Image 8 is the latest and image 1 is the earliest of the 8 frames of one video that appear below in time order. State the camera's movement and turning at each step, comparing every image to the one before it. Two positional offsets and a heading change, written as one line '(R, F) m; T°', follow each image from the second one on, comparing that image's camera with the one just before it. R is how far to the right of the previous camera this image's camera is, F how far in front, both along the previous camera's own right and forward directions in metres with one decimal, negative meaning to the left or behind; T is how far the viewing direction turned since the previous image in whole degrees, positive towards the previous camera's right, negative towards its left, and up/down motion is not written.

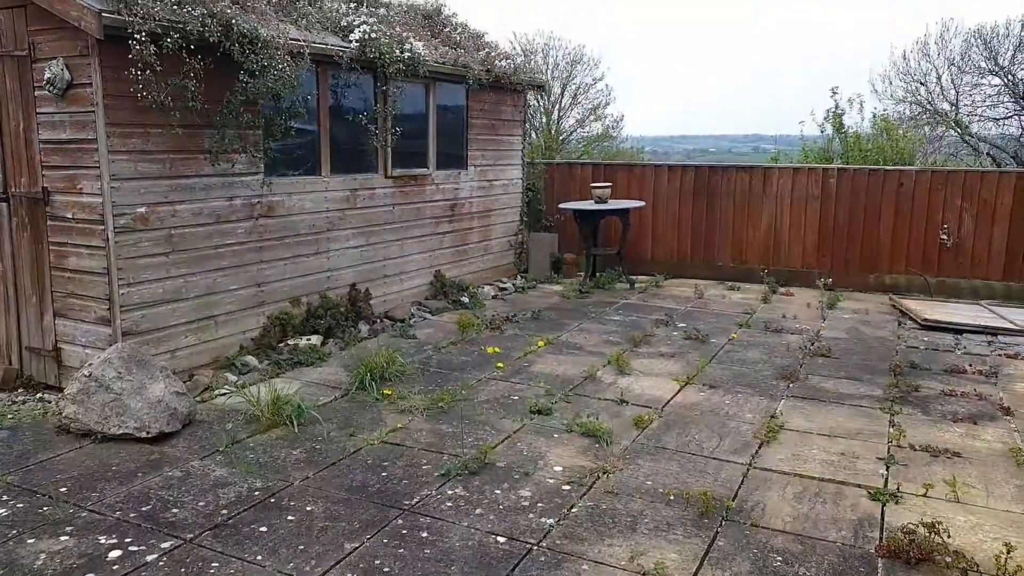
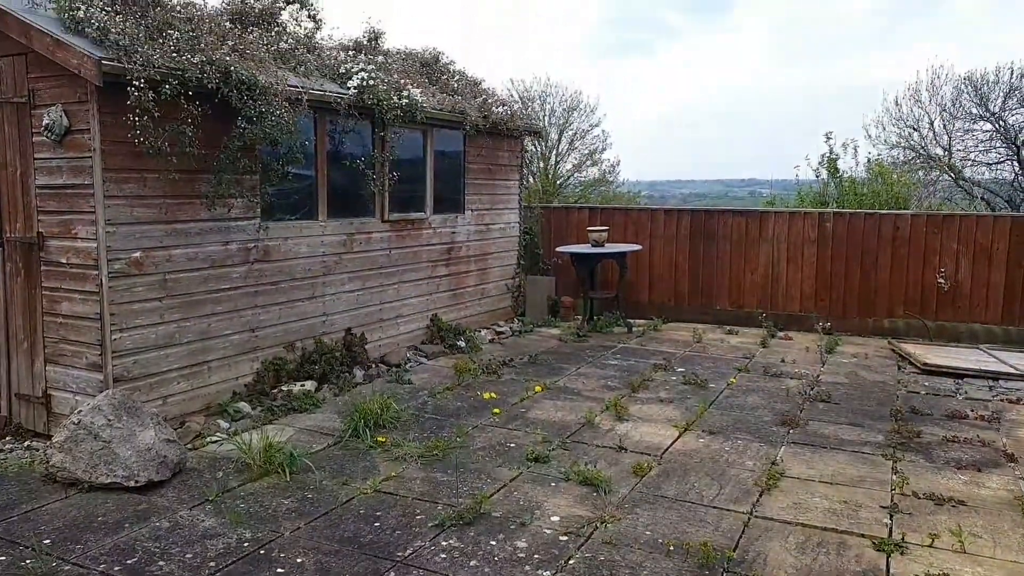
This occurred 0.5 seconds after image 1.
(0.0, 0.0) m; 0°
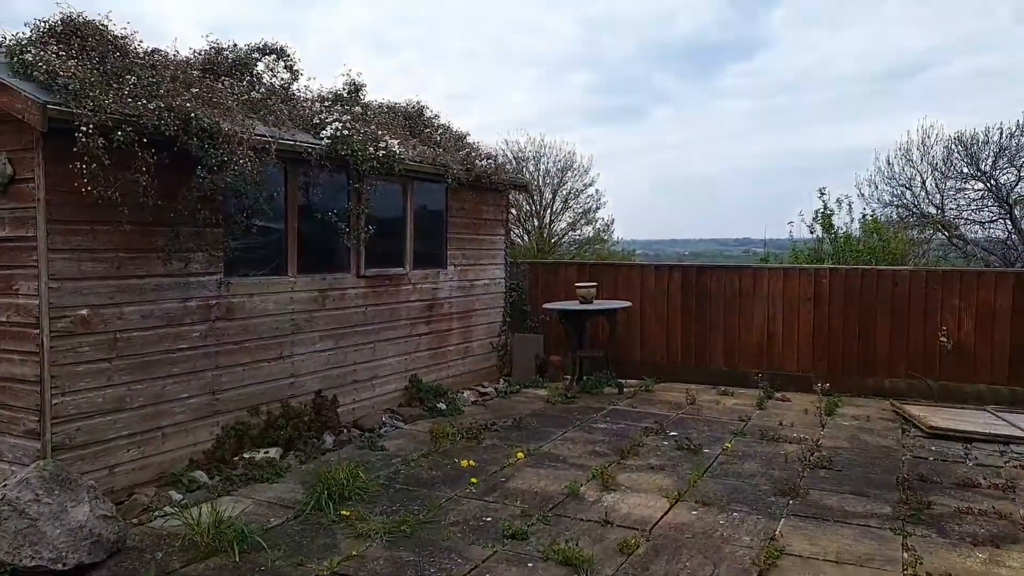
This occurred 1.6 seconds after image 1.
(+0.1, +0.3) m; 0°
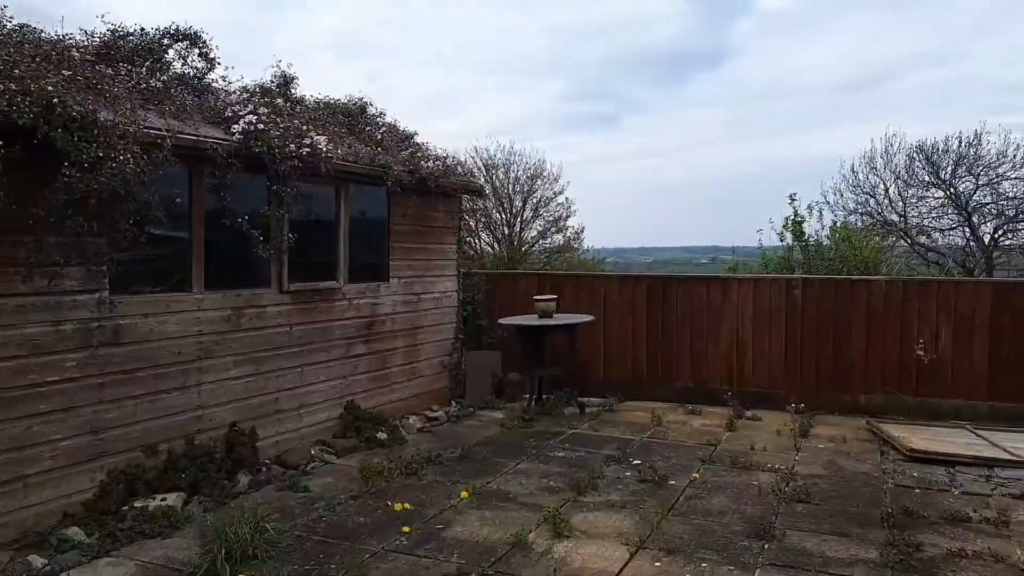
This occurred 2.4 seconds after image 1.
(+0.2, +0.6) m; +2°
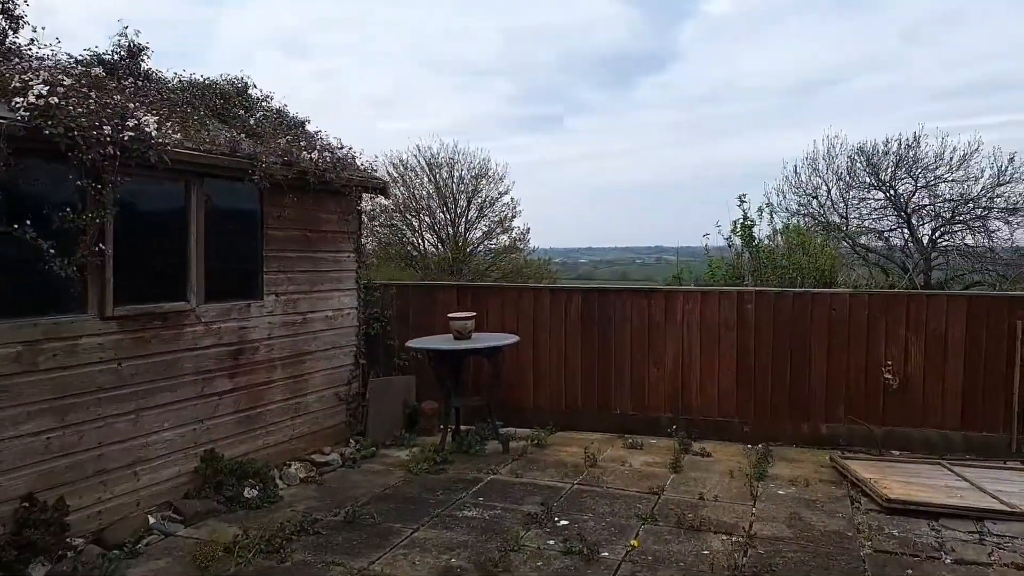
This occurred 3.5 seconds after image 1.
(+0.3, +1.0) m; +4°
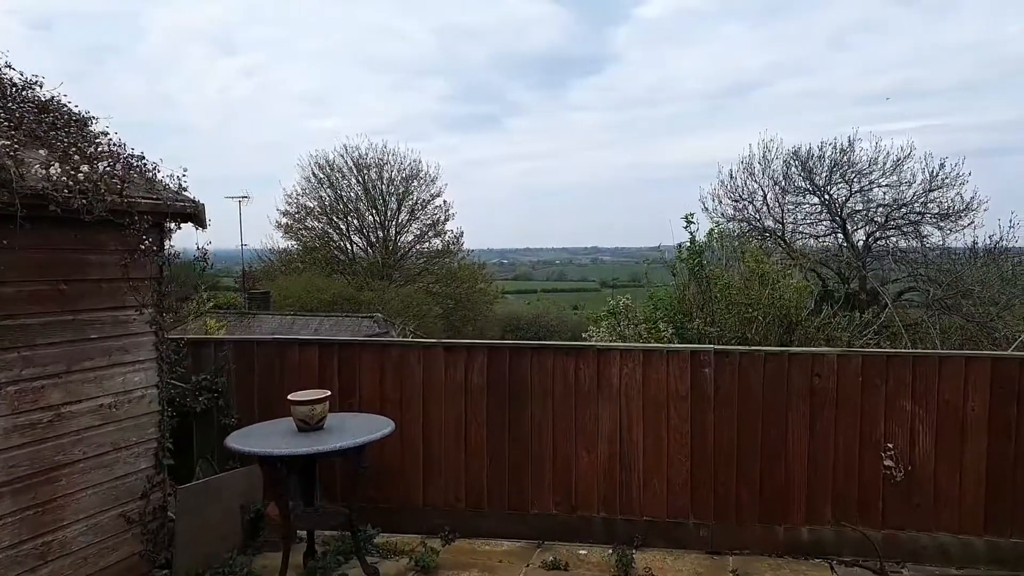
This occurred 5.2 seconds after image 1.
(+0.4, +1.6) m; +5°
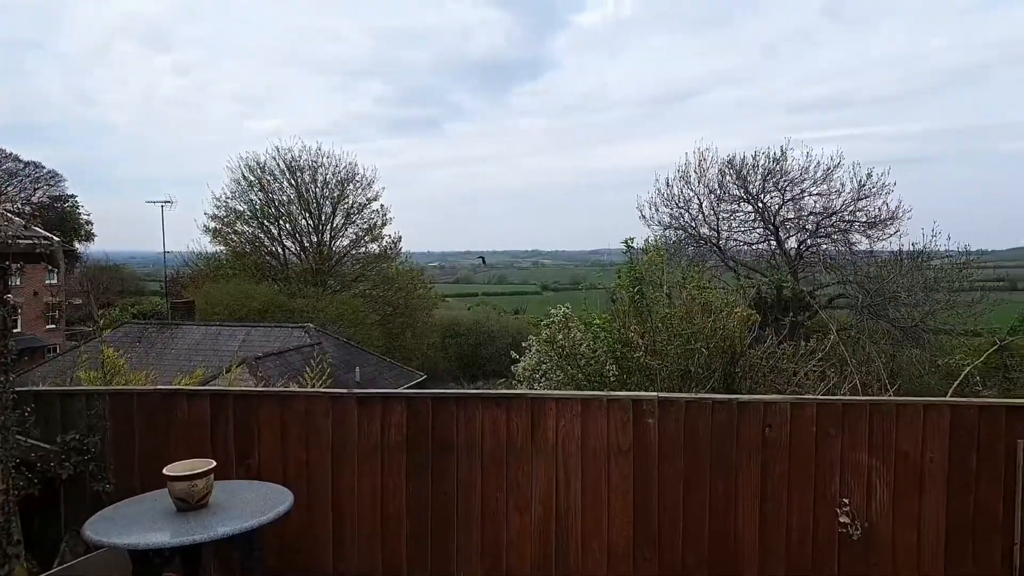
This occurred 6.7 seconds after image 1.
(+0.1, +0.5) m; +5°
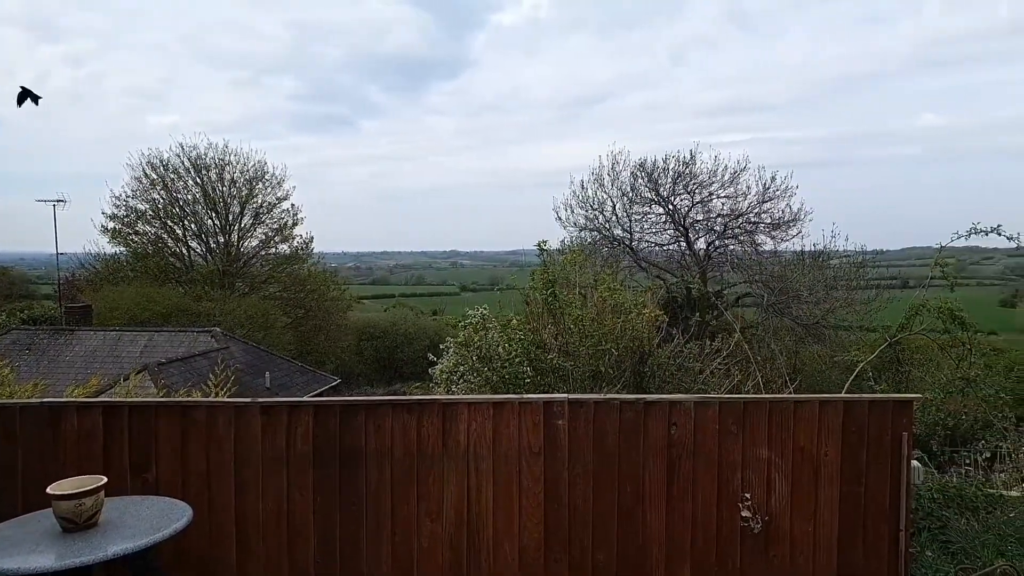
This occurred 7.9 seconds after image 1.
(0.0, 0.0) m; +6°
